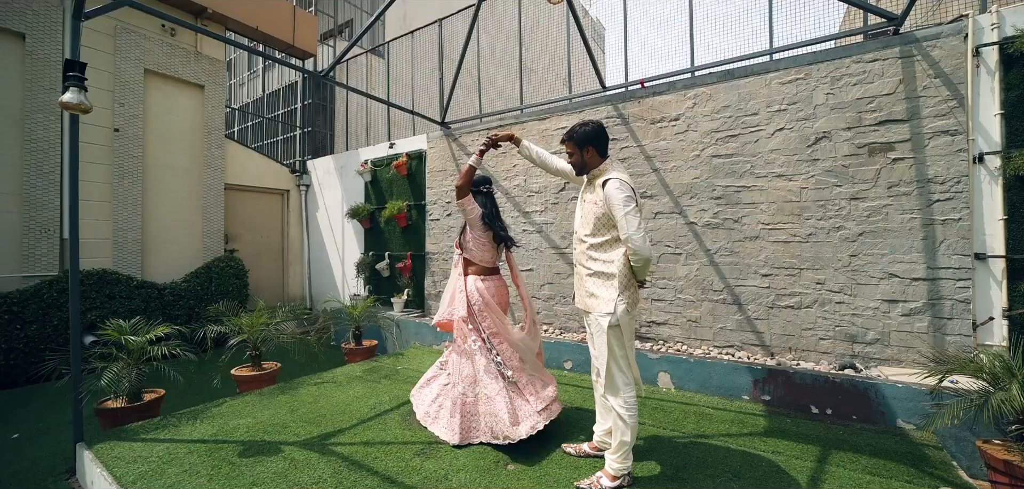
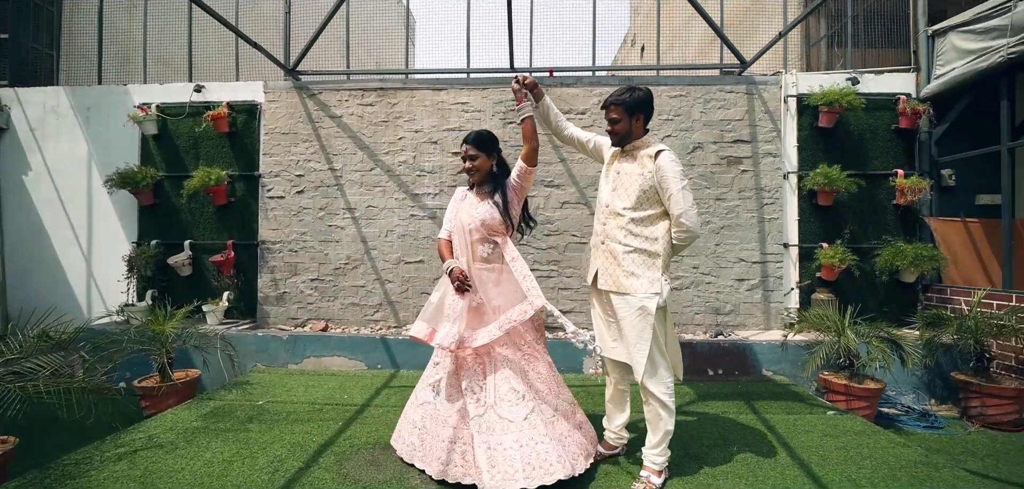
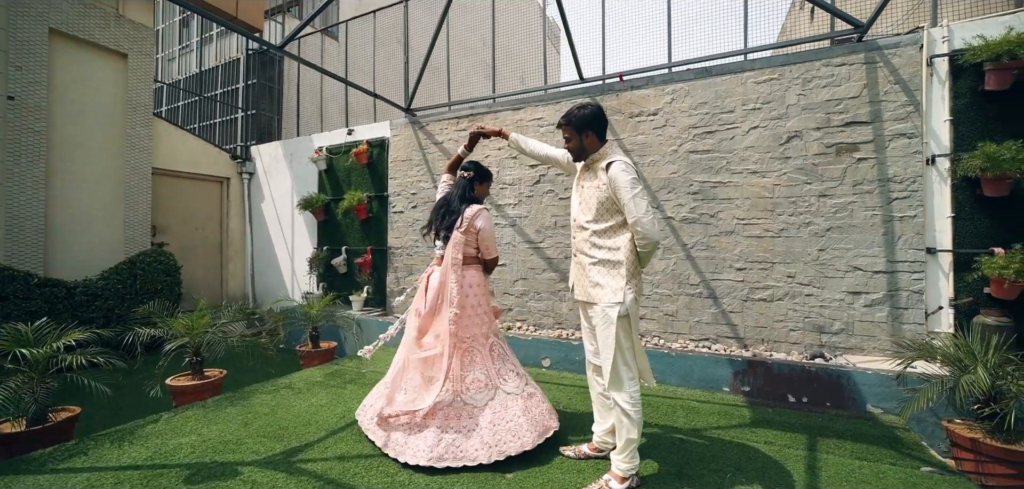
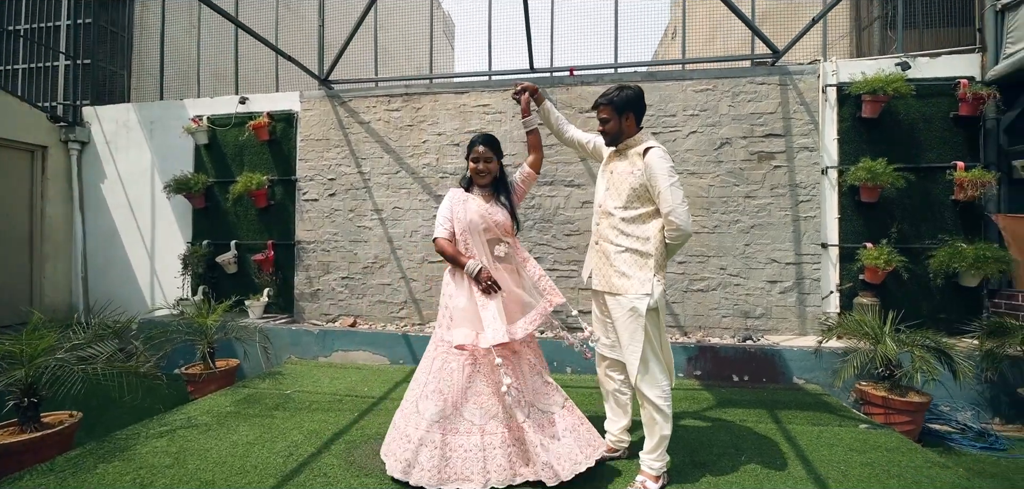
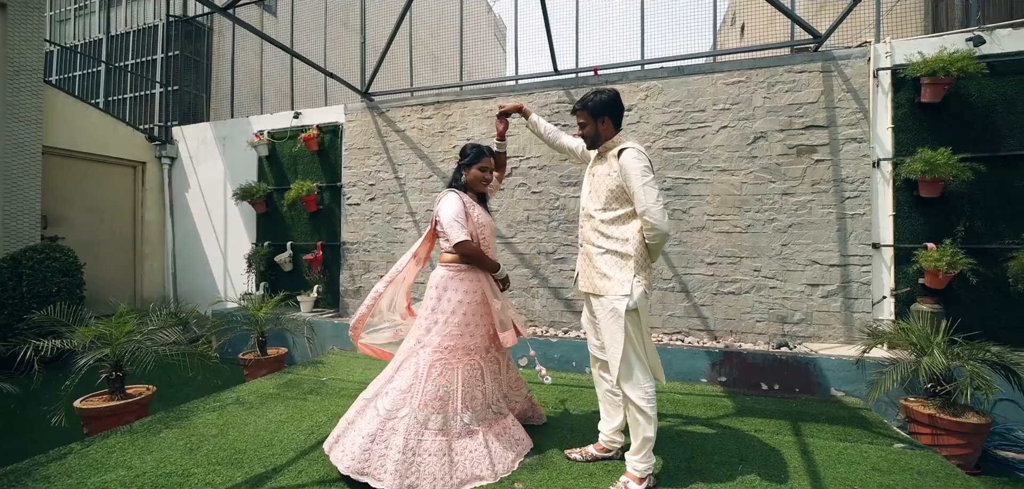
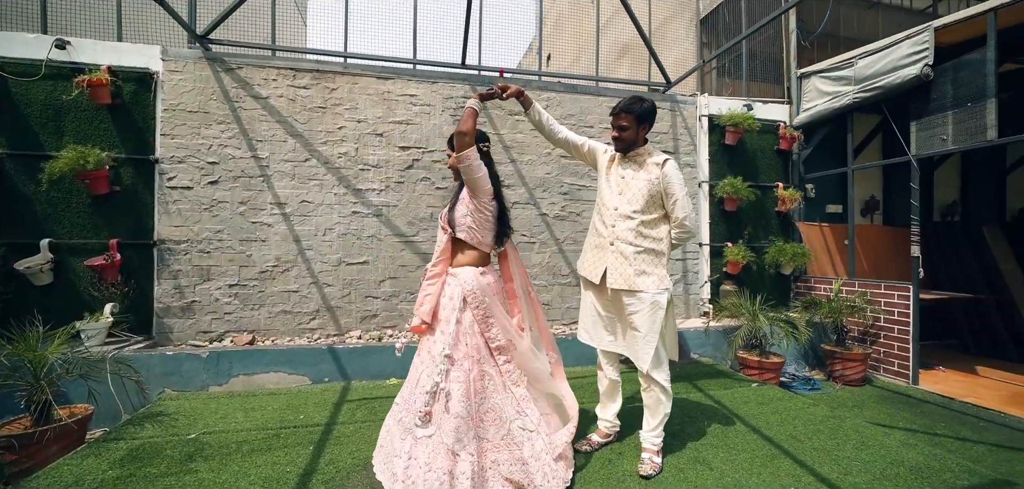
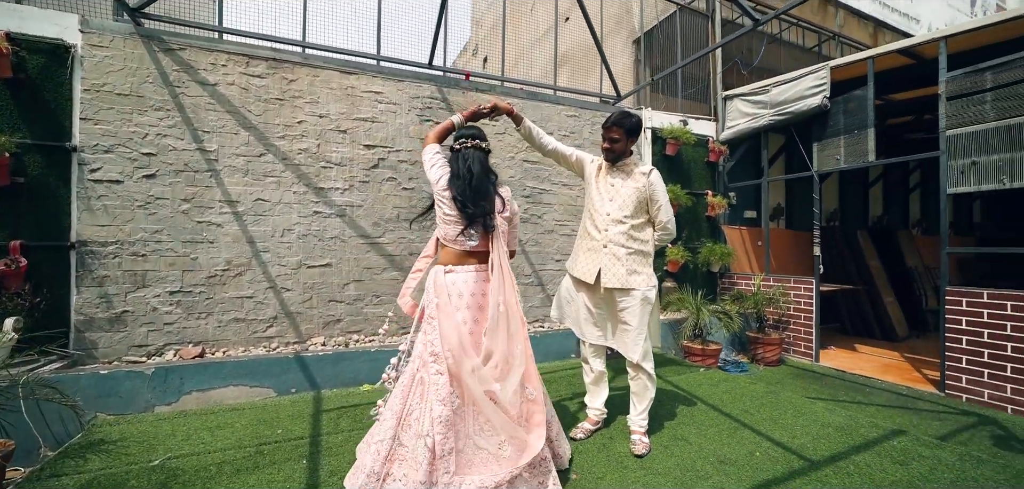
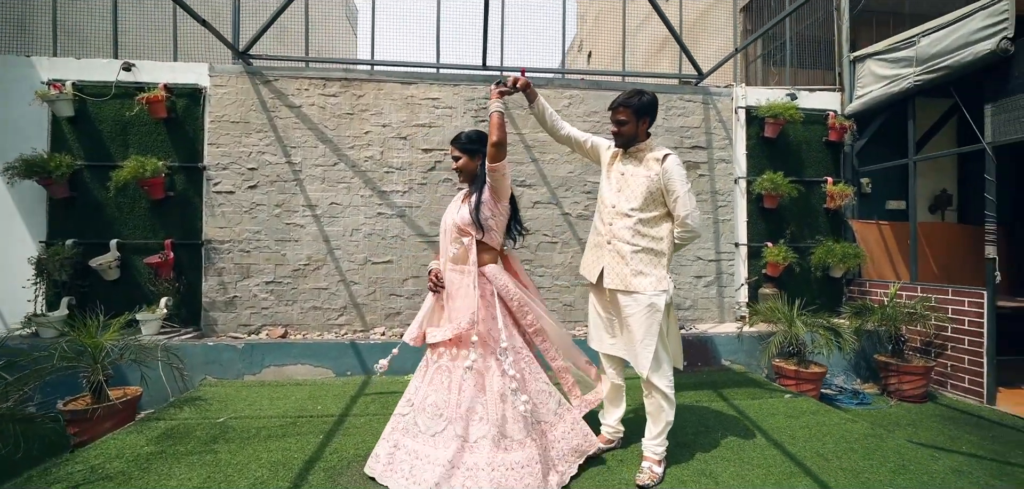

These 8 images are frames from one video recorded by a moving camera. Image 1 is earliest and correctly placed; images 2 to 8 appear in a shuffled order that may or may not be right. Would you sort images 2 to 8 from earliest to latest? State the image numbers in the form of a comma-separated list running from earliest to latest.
3, 5, 4, 2, 8, 6, 7
